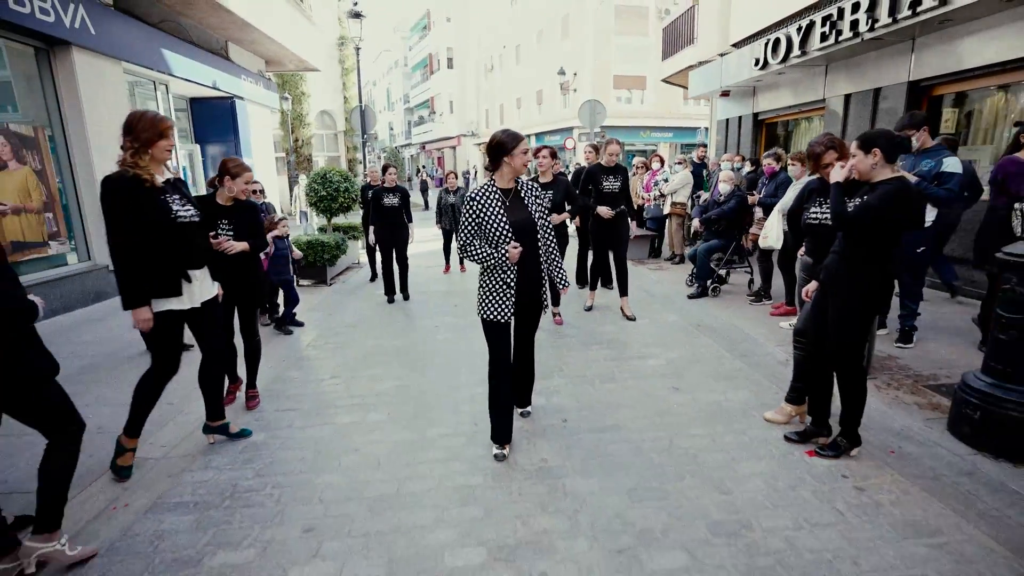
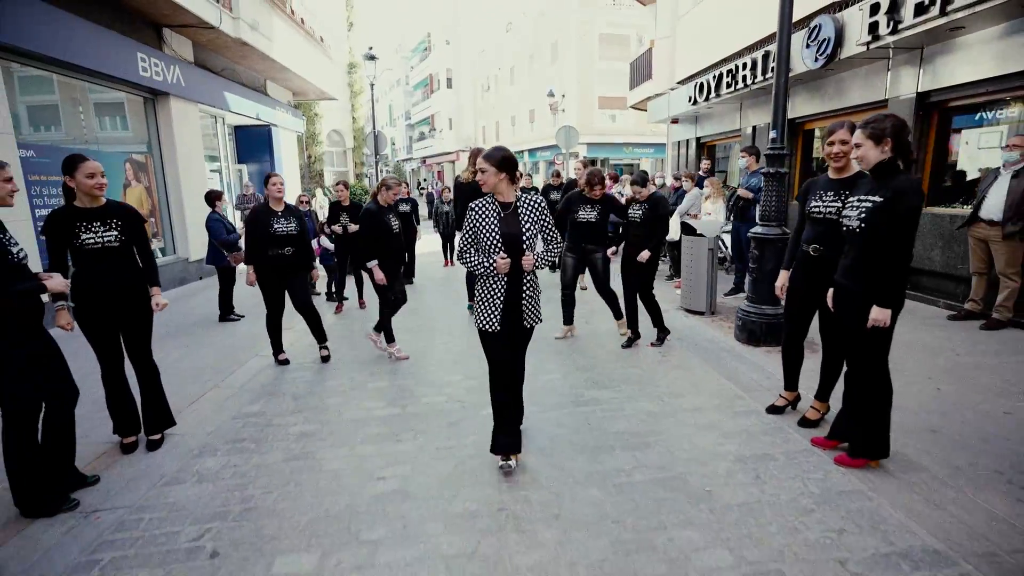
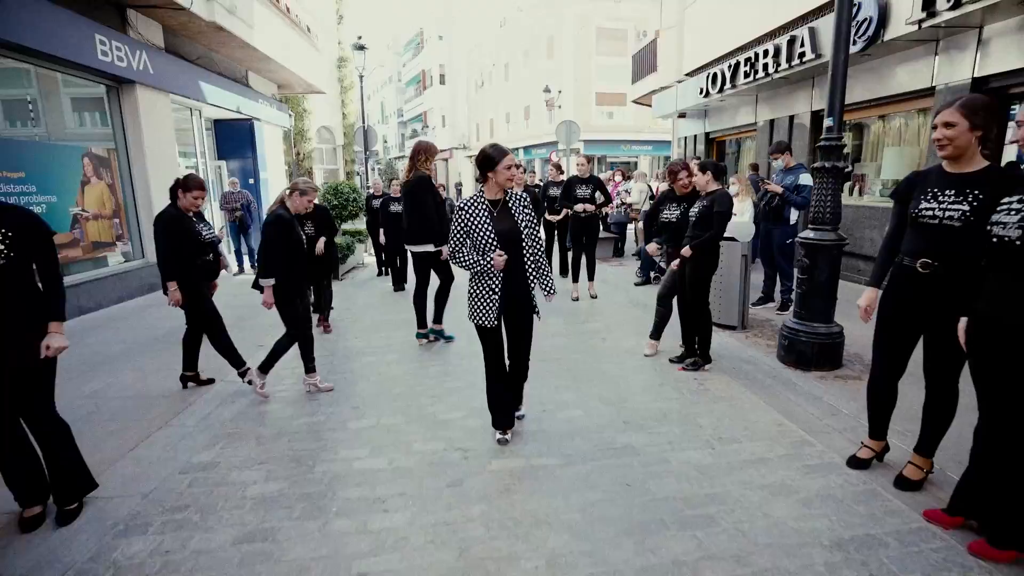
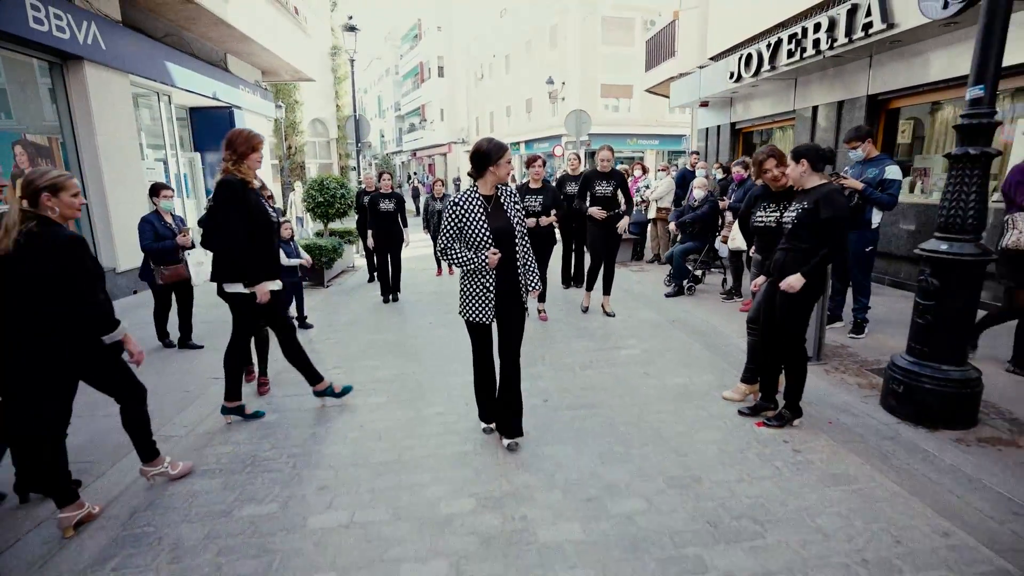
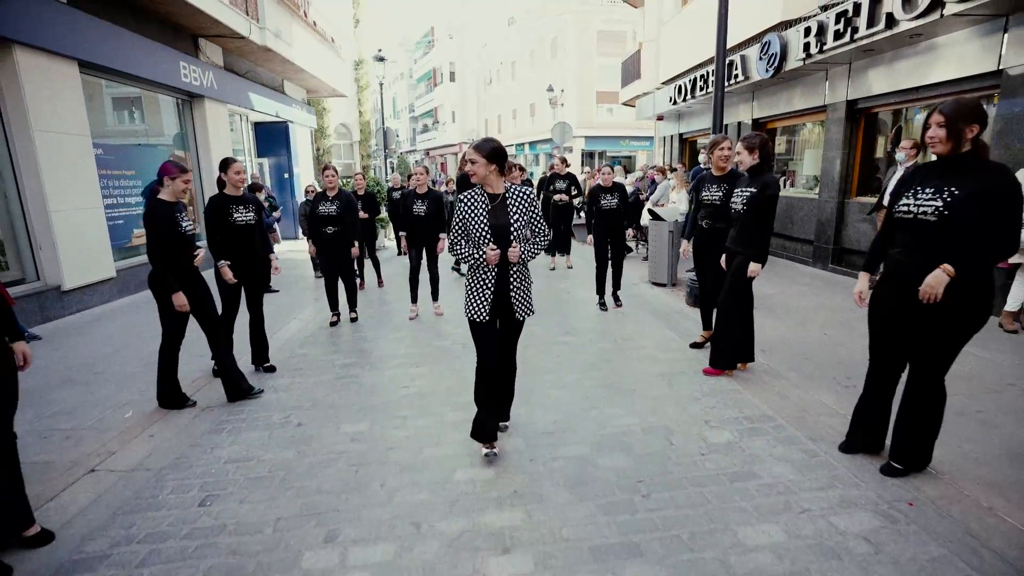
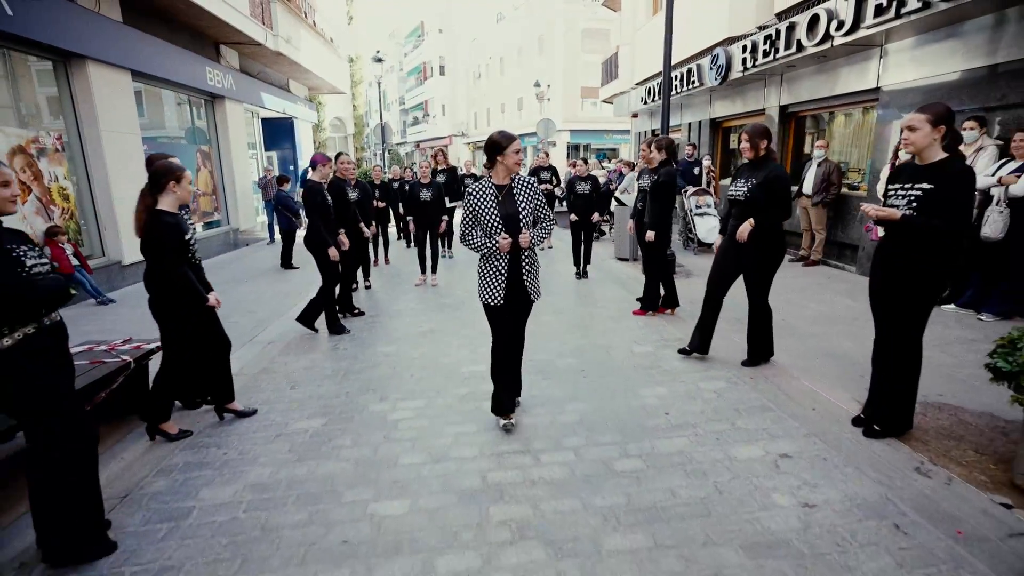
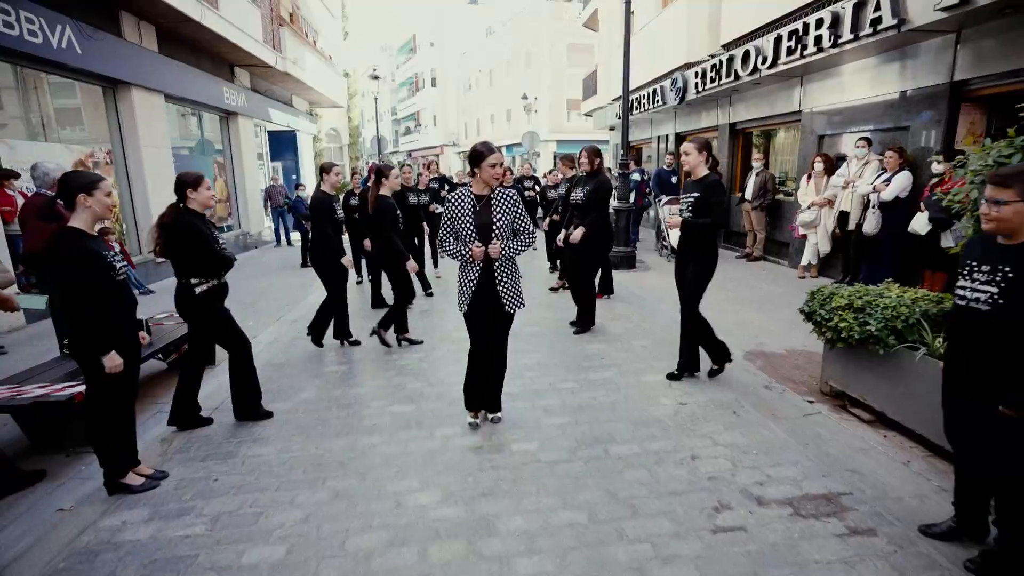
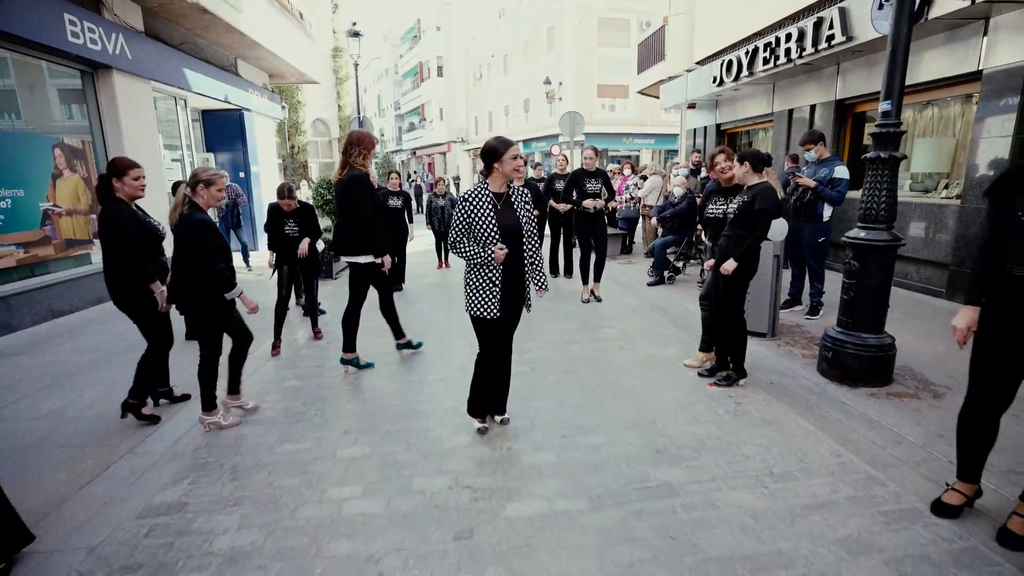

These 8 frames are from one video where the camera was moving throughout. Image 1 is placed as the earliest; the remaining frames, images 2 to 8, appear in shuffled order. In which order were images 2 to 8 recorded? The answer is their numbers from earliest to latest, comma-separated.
4, 8, 3, 2, 5, 6, 7
